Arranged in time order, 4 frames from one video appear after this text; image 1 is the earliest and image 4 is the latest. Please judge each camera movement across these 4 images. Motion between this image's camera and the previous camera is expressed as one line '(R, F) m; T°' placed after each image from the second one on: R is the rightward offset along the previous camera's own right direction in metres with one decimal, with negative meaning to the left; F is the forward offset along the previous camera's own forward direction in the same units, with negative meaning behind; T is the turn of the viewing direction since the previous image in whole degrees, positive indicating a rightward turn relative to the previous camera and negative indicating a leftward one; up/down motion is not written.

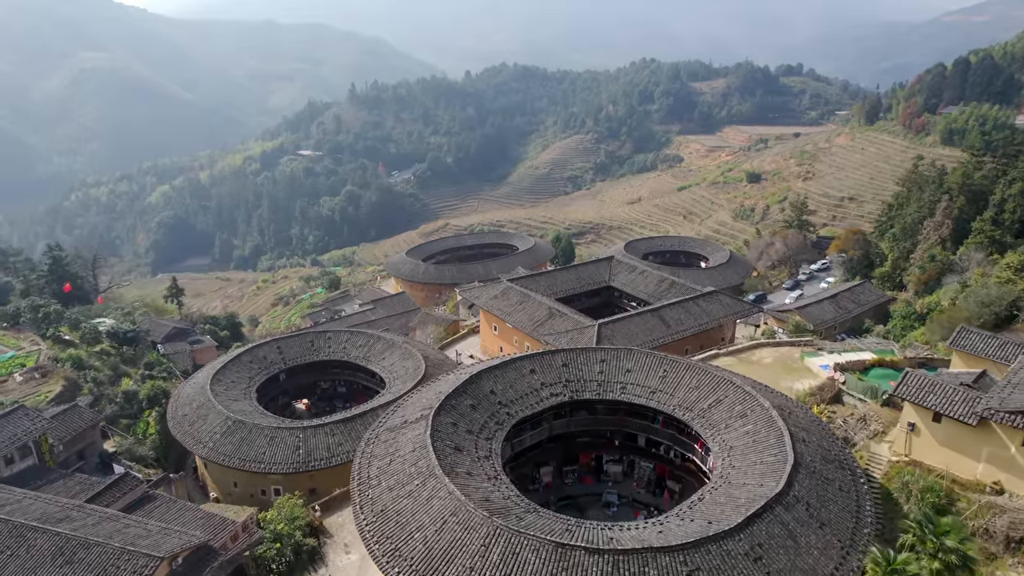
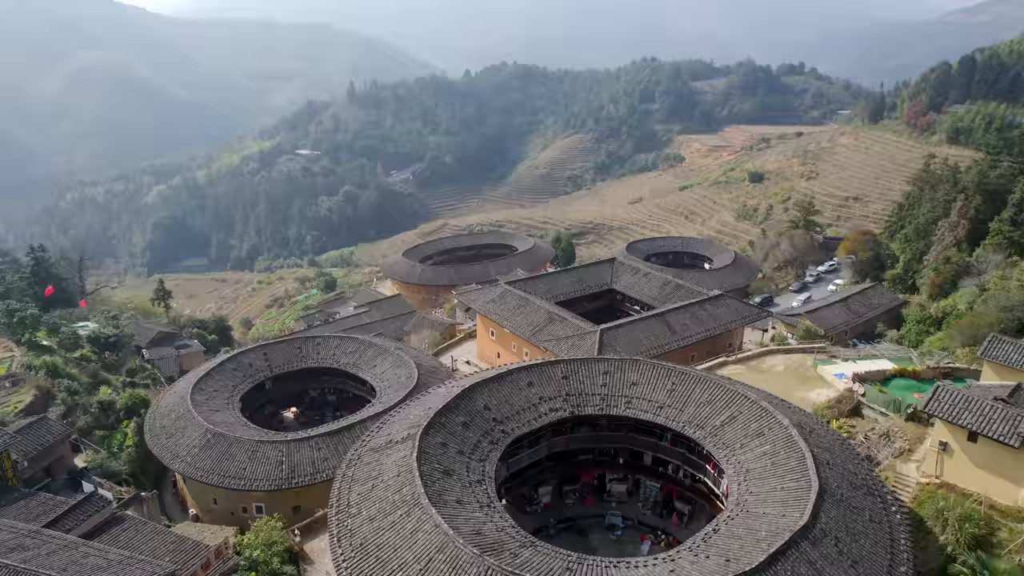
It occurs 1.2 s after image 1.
(+0.1, +1.5) m; 0°
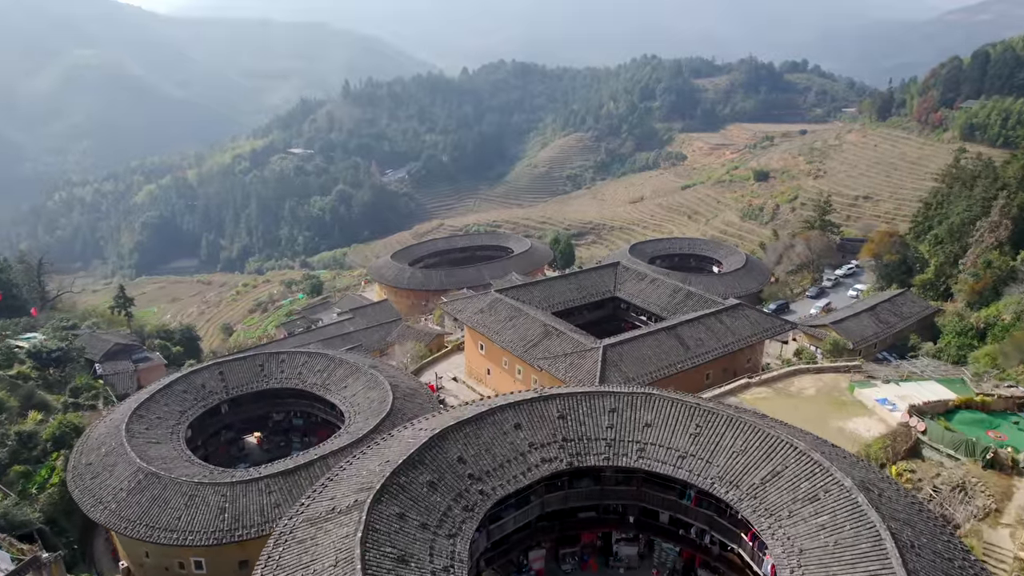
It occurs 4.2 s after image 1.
(+0.4, +3.9) m; 0°
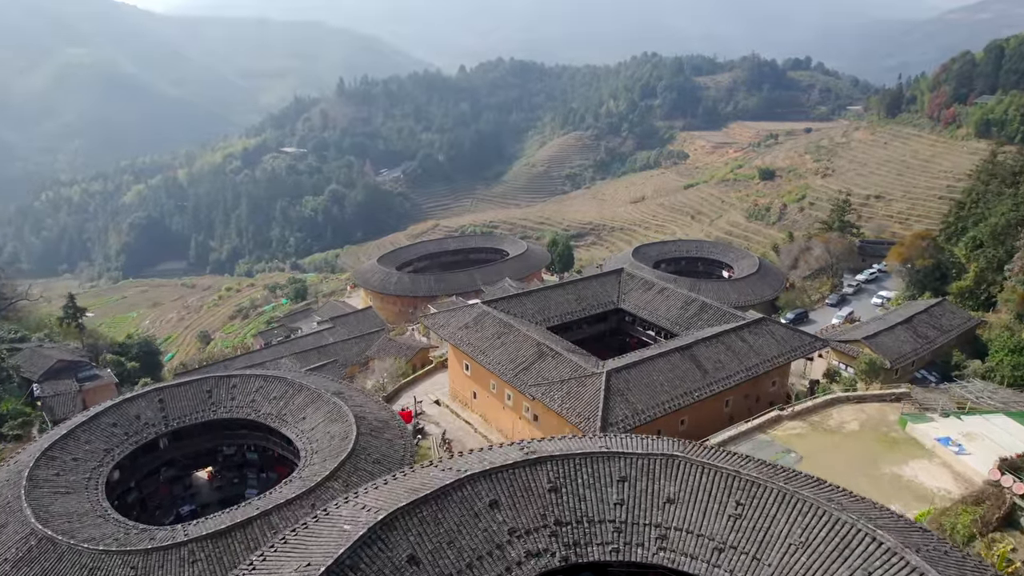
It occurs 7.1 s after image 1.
(+0.4, +4.0) m; 0°
